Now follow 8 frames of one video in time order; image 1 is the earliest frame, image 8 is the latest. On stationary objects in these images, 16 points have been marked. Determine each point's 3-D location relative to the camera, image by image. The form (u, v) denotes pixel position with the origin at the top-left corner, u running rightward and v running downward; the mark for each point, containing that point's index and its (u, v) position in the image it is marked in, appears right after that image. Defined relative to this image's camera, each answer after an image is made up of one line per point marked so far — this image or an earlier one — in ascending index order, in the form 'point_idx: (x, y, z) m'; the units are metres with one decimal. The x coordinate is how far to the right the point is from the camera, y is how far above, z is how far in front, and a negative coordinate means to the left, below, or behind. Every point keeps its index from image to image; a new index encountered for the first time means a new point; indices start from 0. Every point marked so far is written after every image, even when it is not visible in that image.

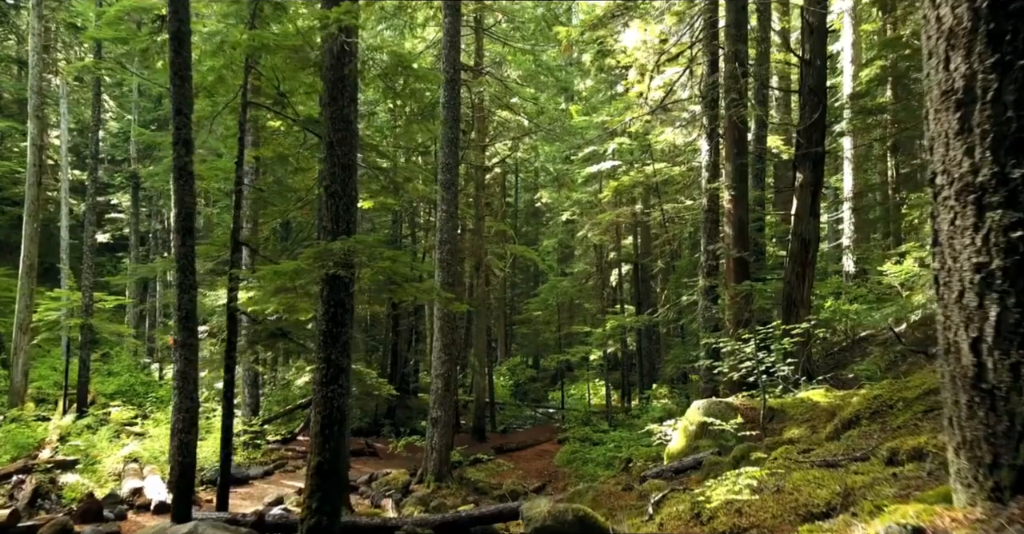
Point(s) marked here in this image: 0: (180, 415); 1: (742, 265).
0: (-3.8, -1.7, +9.6) m
1: (+3.9, 0.0, +14.1) m
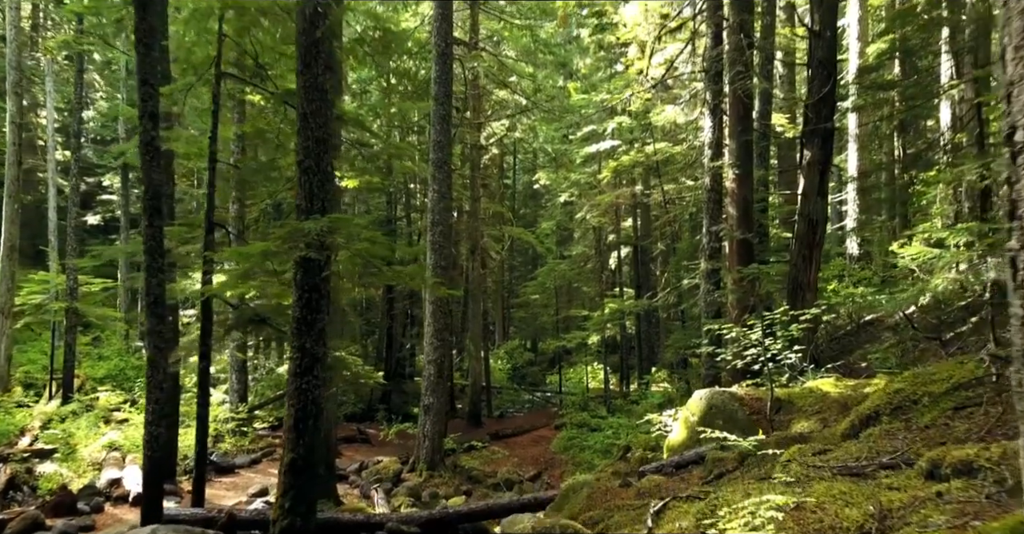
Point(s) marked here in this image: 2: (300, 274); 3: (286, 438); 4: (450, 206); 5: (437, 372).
0: (-3.9, -1.5, +9.1) m
1: (+3.8, +0.3, +13.5) m
2: (-2.0, -0.1, +7.9) m
3: (-2.1, -1.6, +7.8) m
4: (-1.3, +1.2, +16.9) m
5: (-1.5, -2.1, +16.8) m
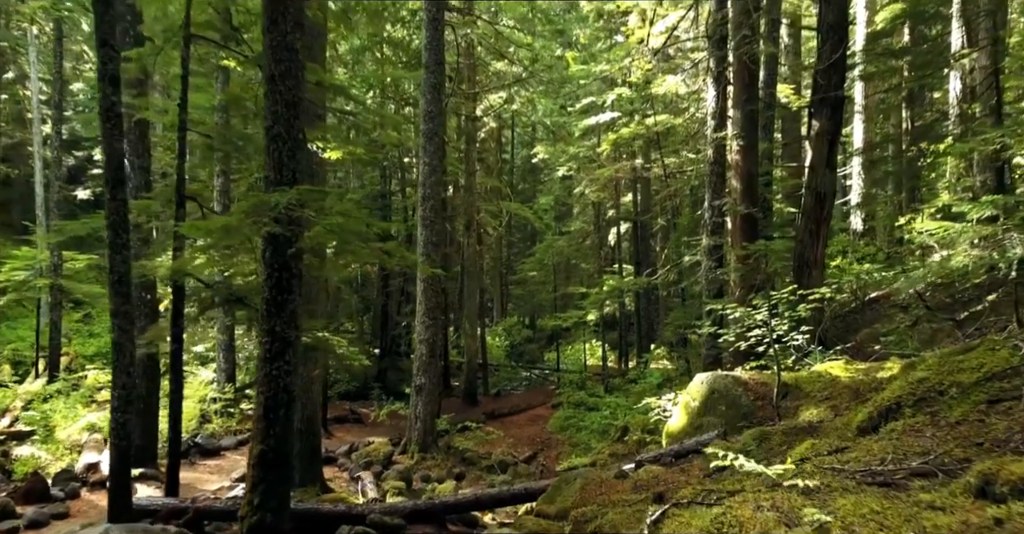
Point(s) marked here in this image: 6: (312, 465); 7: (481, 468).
0: (-4.0, -1.3, +8.5) m
1: (+3.7, +0.7, +12.9) m
2: (-2.1, +0.1, +7.3) m
3: (-2.3, -1.4, +7.3) m
4: (-1.4, +1.7, +16.3) m
5: (-1.6, -1.6, +16.3) m
6: (-3.0, -3.0, +12.7) m
7: (-0.6, -3.9, +16.4) m
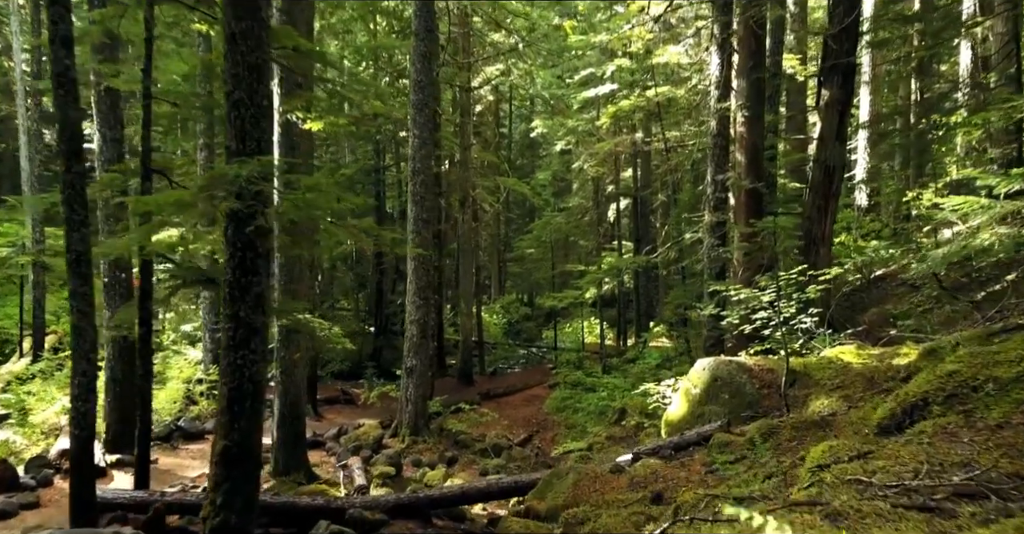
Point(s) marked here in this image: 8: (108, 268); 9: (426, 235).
0: (-4.1, -1.1, +7.9) m
1: (+3.6, +1.0, +12.3) m
2: (-2.2, +0.3, +6.7) m
3: (-2.4, -1.2, +6.7) m
4: (-1.5, +2.1, +15.6) m
5: (-1.7, -1.2, +15.7) m
6: (-3.1, -2.7, +12.1) m
7: (-0.7, -3.5, +15.9) m
8: (-5.7, 0.0, +11.7) m
9: (-1.6, +0.6, +15.6) m
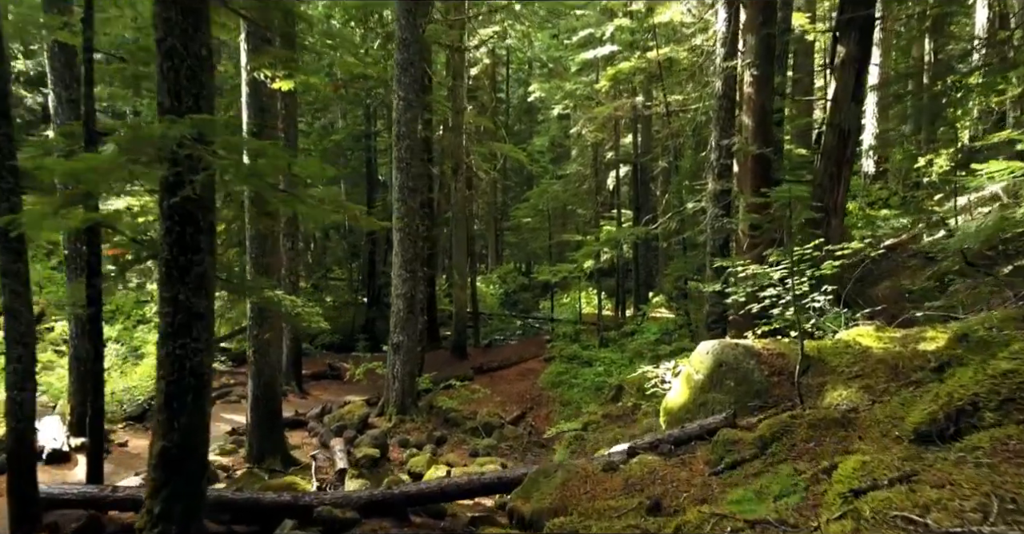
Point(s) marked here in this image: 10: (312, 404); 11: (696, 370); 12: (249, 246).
0: (-4.3, -0.9, +7.2) m
1: (+3.4, +1.4, +11.4) m
2: (-2.4, +0.5, +5.9) m
3: (-2.5, -1.1, +5.9) m
4: (-1.7, +2.6, +14.7) m
5: (-1.9, -0.7, +14.9) m
6: (-3.3, -2.3, +11.4) m
7: (-0.9, -3.0, +15.2) m
8: (-5.8, +0.4, +10.9) m
9: (-1.8, +1.1, +14.8) m
10: (-3.9, -2.7, +16.1) m
11: (+1.7, -1.0, +7.9) m
12: (-3.5, +0.3, +11.0) m
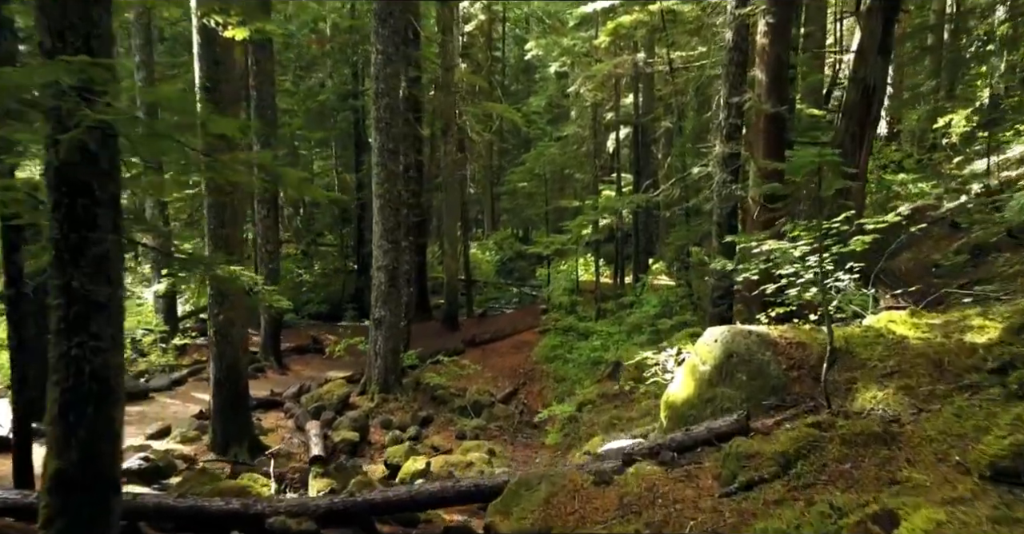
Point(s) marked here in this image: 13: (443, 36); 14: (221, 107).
0: (-4.5, -0.7, +6.1) m
1: (+3.3, +1.8, +10.3) m
2: (-2.6, +0.6, +4.8) m
3: (-2.7, -1.0, +4.9) m
4: (-1.8, +3.1, +13.5) m
5: (-2.0, -0.2, +13.9) m
6: (-3.4, -2.0, +10.5) m
7: (-1.0, -2.4, +14.2) m
8: (-6.0, +0.7, +9.9) m
9: (-1.9, +1.6, +13.7) m
10: (-4.0, -2.1, +15.2) m
11: (+1.6, -0.8, +6.9) m
12: (-3.6, +0.6, +9.9) m
13: (-1.6, +5.4, +19.6) m
14: (-3.4, +1.9, +9.7) m
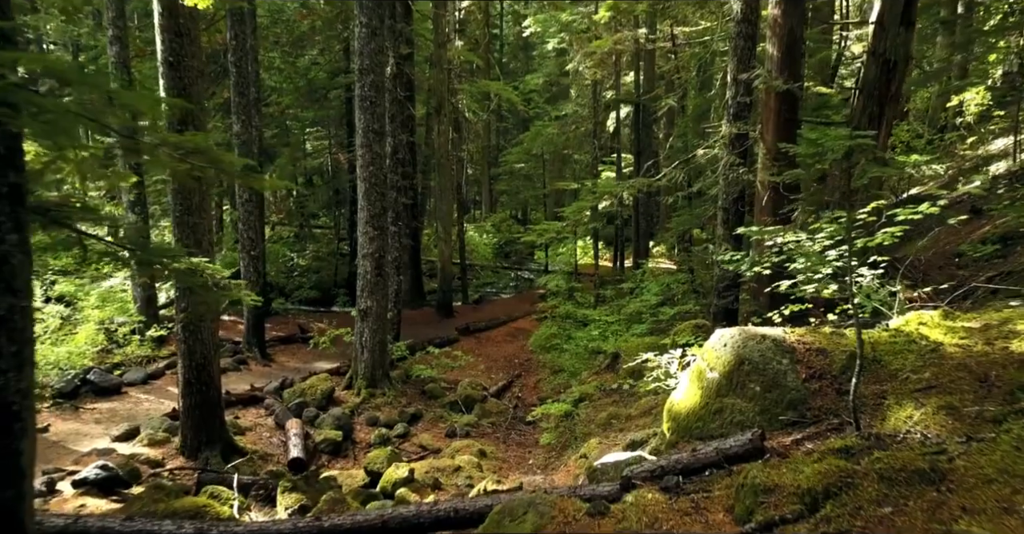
0: (-4.6, -0.7, +5.4) m
1: (+3.2, +1.9, +9.5) m
2: (-2.7, +0.5, +4.0) m
3: (-2.8, -1.0, +4.2) m
4: (-1.9, +3.3, +12.7) m
5: (-2.1, 0.0, +13.1) m
6: (-3.6, -1.8, +9.8) m
7: (-1.1, -2.2, +13.5) m
8: (-6.1, +0.8, +9.1) m
9: (-2.0, +1.8, +12.9) m
10: (-4.1, -1.9, +14.5) m
11: (+1.5, -0.7, +6.2) m
12: (-3.7, +0.7, +9.1) m
13: (-1.7, +5.8, +18.7) m
14: (-3.5, +2.0, +8.9) m
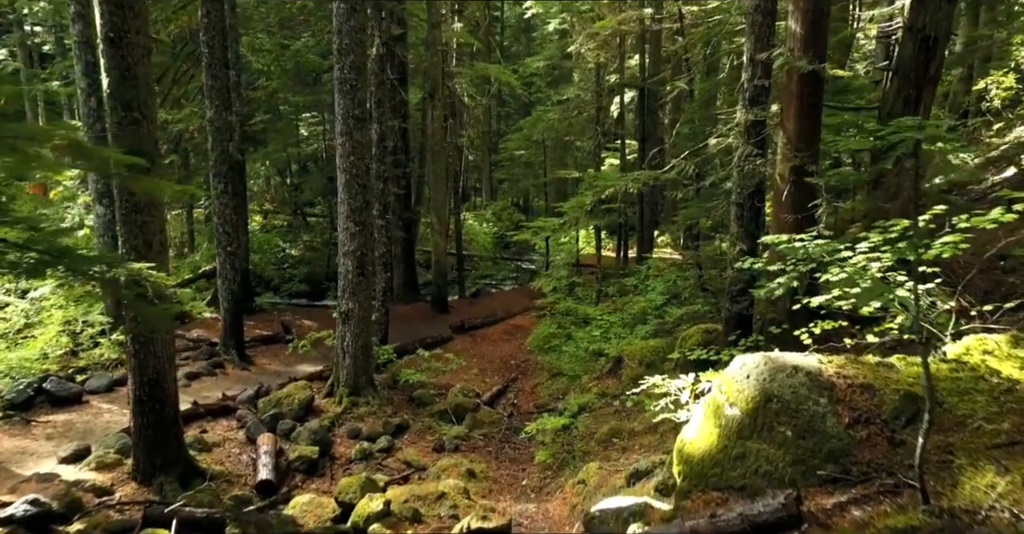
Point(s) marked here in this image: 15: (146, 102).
0: (-4.7, -0.8, +4.4) m
1: (+3.1, +1.8, +8.4) m
2: (-2.8, +0.4, +3.0) m
3: (-2.9, -1.1, +3.2) m
4: (-2.0, +3.3, +11.6) m
5: (-2.2, 0.0, +12.1) m
6: (-3.7, -1.9, +8.8) m
7: (-1.2, -2.2, +12.5) m
8: (-6.2, +0.7, +8.1) m
9: (-2.1, +1.8, +11.8) m
10: (-4.2, -1.8, +13.5) m
11: (+1.4, -0.8, +5.1) m
12: (-3.8, +0.7, +8.1) m
13: (-1.8, +5.9, +17.6) m
14: (-3.6, +1.9, +7.8) m
15: (-3.6, +1.6, +8.2) m
